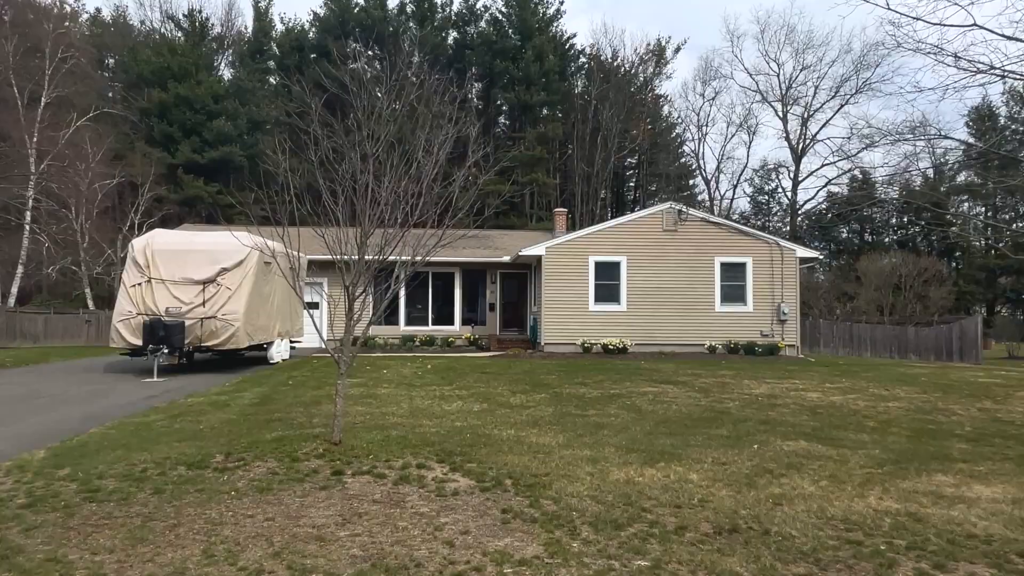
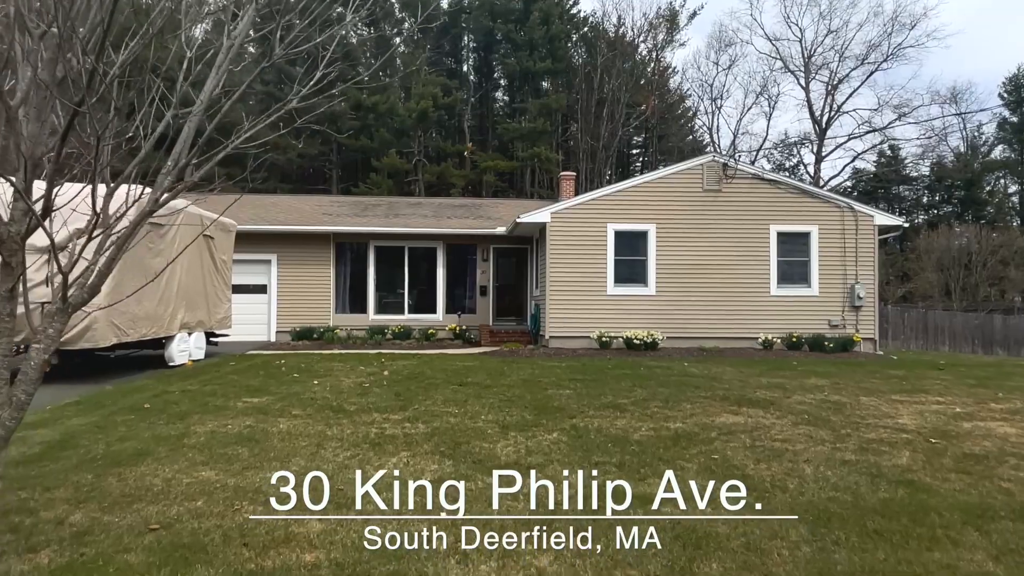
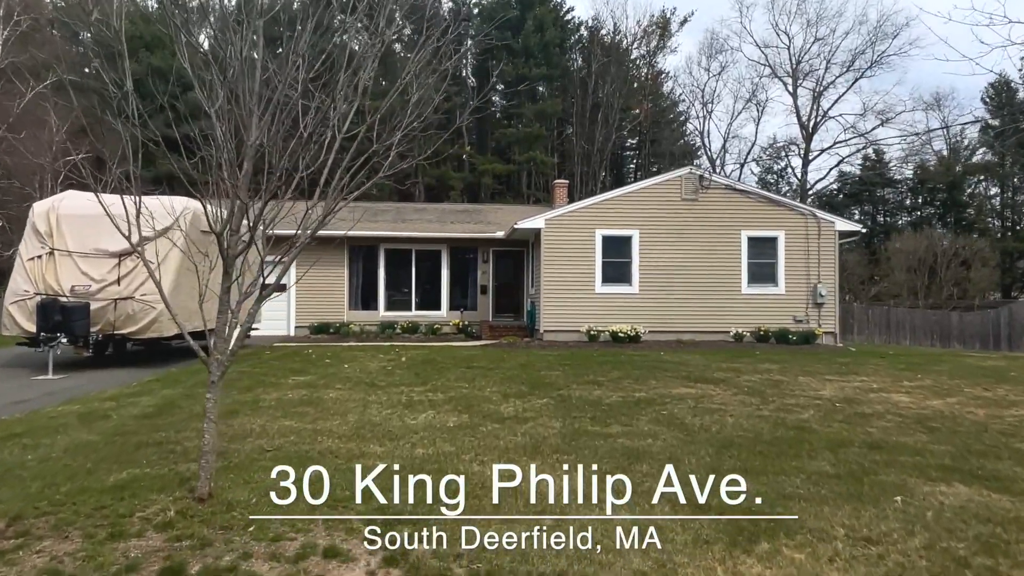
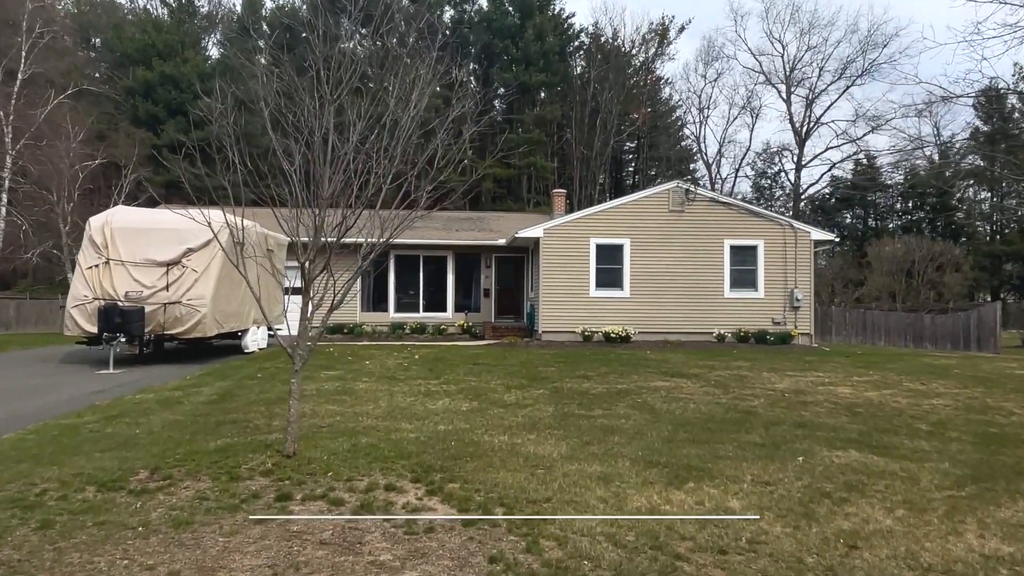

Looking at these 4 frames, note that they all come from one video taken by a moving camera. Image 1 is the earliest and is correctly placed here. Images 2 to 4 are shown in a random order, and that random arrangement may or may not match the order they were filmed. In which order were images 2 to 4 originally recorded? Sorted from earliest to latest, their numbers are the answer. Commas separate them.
4, 3, 2
